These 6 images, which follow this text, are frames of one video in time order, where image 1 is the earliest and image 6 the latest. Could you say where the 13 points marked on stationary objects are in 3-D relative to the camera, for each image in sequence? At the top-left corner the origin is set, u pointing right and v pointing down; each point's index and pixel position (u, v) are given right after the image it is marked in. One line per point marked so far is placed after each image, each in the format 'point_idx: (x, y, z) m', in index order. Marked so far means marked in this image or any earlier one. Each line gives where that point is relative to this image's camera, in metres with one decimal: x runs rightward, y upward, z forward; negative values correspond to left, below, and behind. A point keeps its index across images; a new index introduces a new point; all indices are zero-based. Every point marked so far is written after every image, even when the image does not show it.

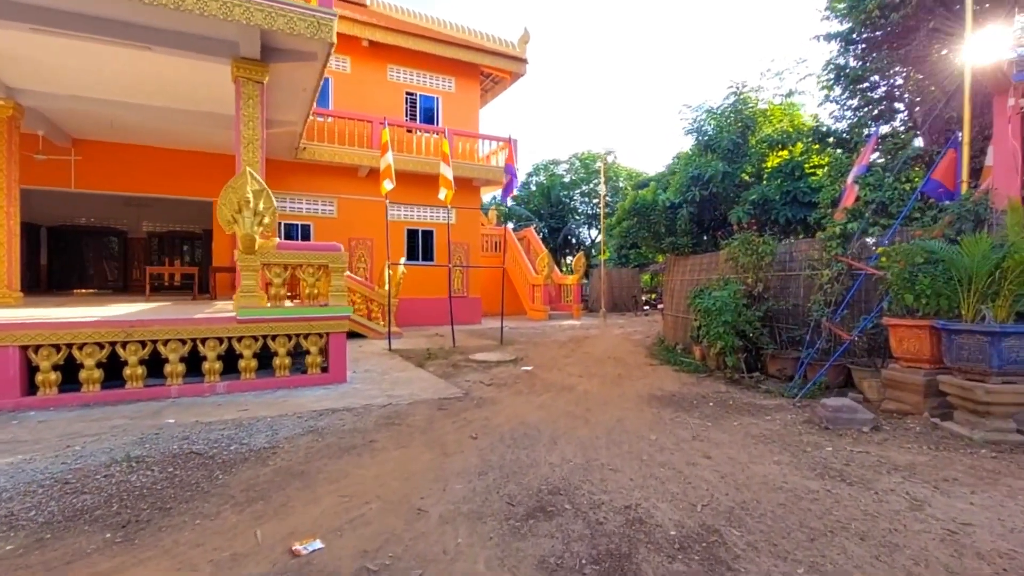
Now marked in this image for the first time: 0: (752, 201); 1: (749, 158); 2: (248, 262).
0: (+3.4, +1.3, +7.2) m
1: (+3.6, +2.0, +7.6) m
2: (-2.9, +0.3, +5.6) m
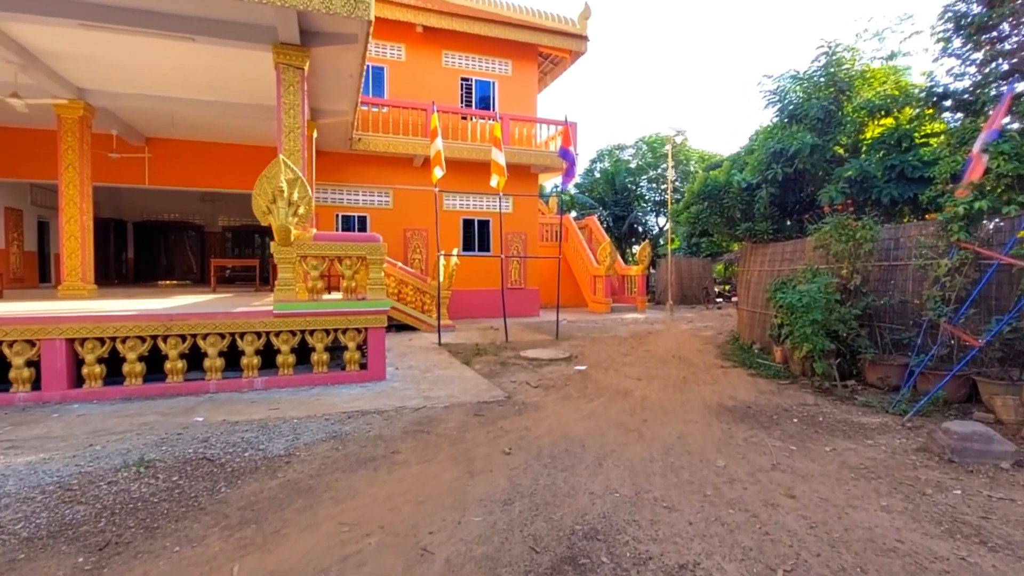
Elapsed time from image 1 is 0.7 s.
0: (+4.1, +1.4, +6.1) m
1: (+4.3, +2.1, +6.5) m
2: (-2.4, +0.4, +5.3) m
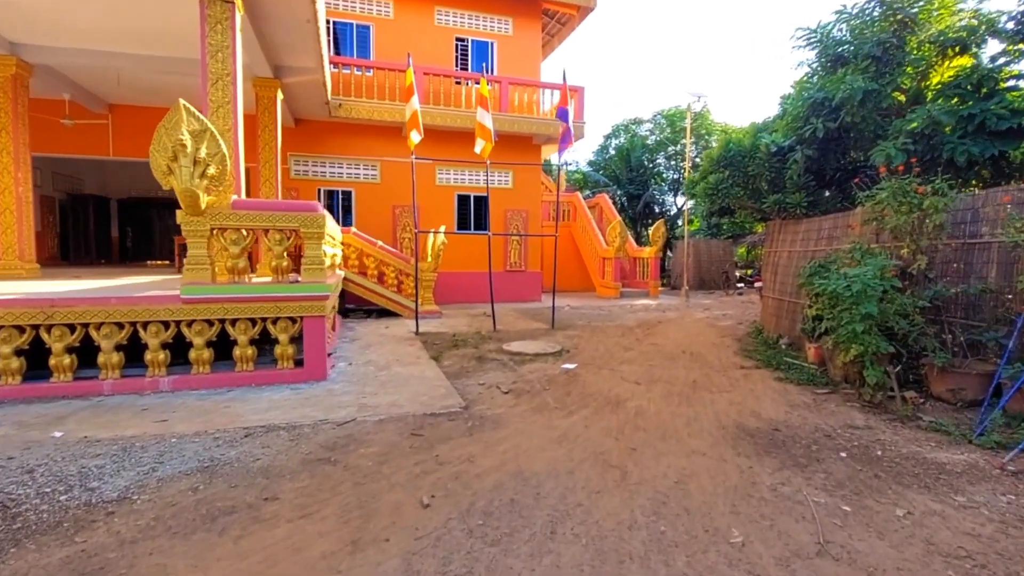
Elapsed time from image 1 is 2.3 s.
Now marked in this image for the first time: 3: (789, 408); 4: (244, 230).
0: (+3.8, +1.5, +4.8) m
1: (+4.0, +2.3, +5.2) m
2: (-2.7, +0.5, +4.3) m
3: (+2.1, -0.9, +3.9) m
4: (-2.4, +0.5, +4.5) m
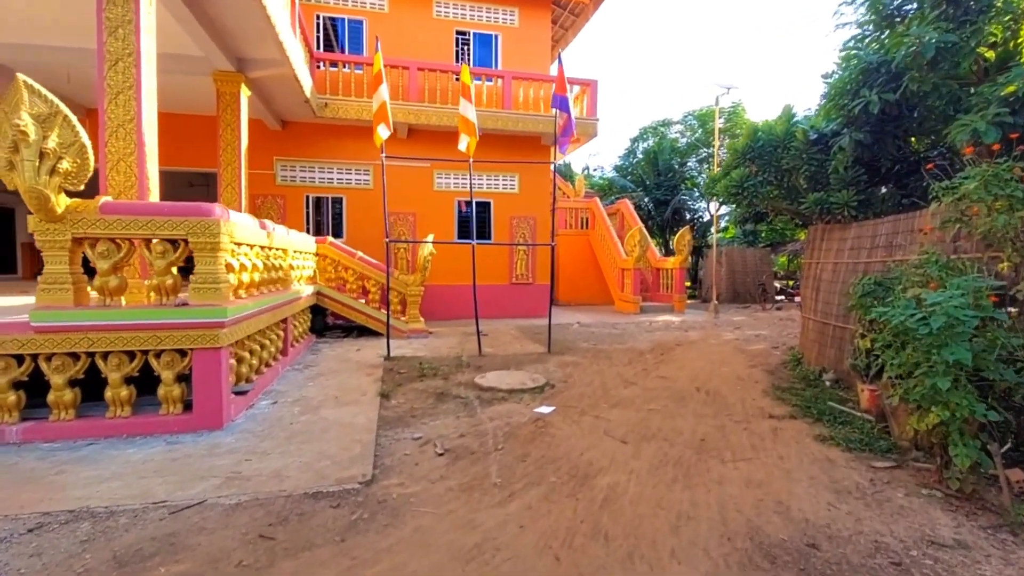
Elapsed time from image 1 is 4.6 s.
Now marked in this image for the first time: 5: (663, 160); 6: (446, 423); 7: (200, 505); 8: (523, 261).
0: (+3.4, +1.3, +3.5) m
1: (+3.7, +2.1, +3.9) m
2: (-3.1, +0.4, +3.4) m
3: (+1.7, -1.1, +2.6) m
4: (-2.8, +0.3, +3.6) m
5: (+5.6, +4.7, +18.6) m
6: (-0.5, -1.1, +4.0) m
7: (-1.6, -1.1, +2.6) m
8: (+0.2, +0.6, +10.9) m
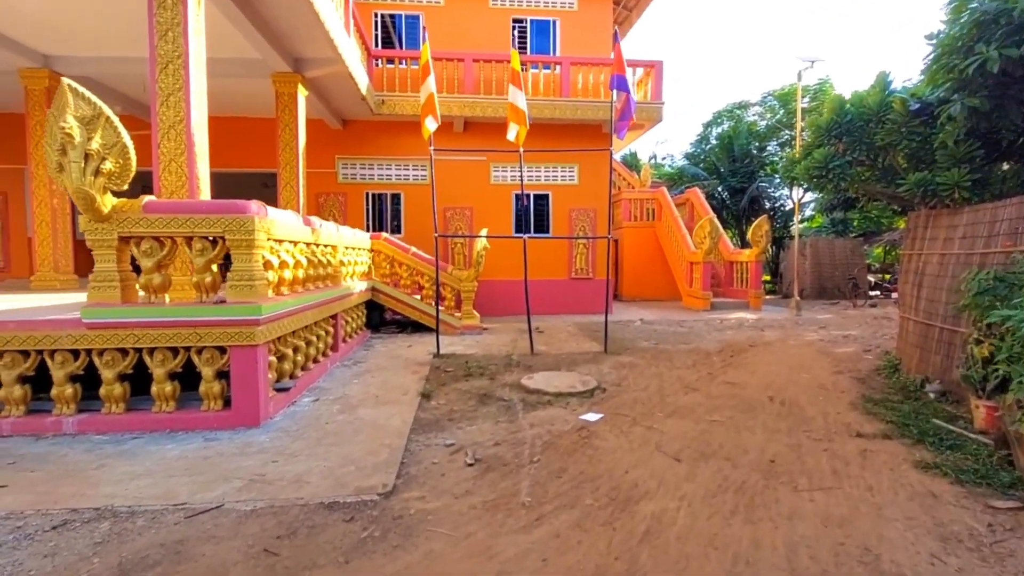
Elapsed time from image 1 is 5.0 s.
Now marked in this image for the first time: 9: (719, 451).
0: (+3.6, +1.3, +2.7) m
1: (+3.9, +2.1, +3.0) m
2: (-2.9, +0.4, +3.5) m
3: (+1.8, -1.1, +2.1) m
4: (-2.5, +0.4, +3.6) m
5: (+7.8, +4.9, +17.3) m
6: (-0.2, -1.0, +3.7) m
7: (-1.5, -1.1, +2.6) m
8: (+1.5, +0.7, +10.5) m
9: (+1.3, -1.1, +3.2) m
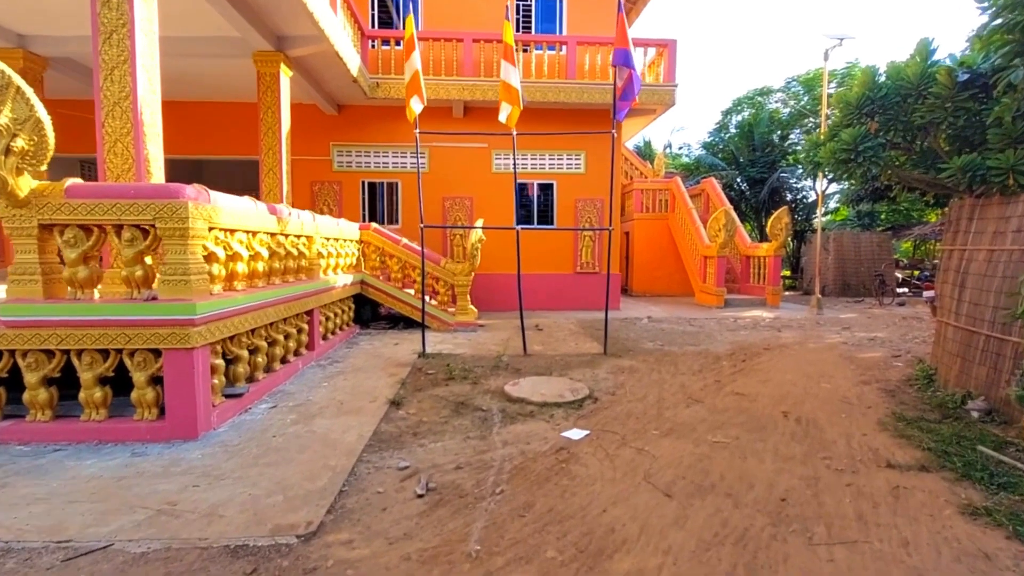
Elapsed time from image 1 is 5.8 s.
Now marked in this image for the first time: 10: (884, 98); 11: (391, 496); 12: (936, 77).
0: (+3.4, +1.3, +2.1) m
1: (+3.7, +2.0, +2.4) m
2: (-3.1, +0.4, +3.1) m
3: (+1.5, -1.1, +1.6) m
4: (-2.7, +0.4, +3.2) m
5: (+8.1, +5.1, +16.5) m
6: (-0.4, -1.0, +3.3) m
7: (-1.7, -1.1, +2.1) m
8: (+1.5, +0.8, +10.0) m
9: (+1.1, -1.1, +2.7) m
10: (+3.1, +1.6, +4.3) m
11: (-0.6, -1.1, +2.6) m
12: (+3.4, +1.7, +4.0) m
